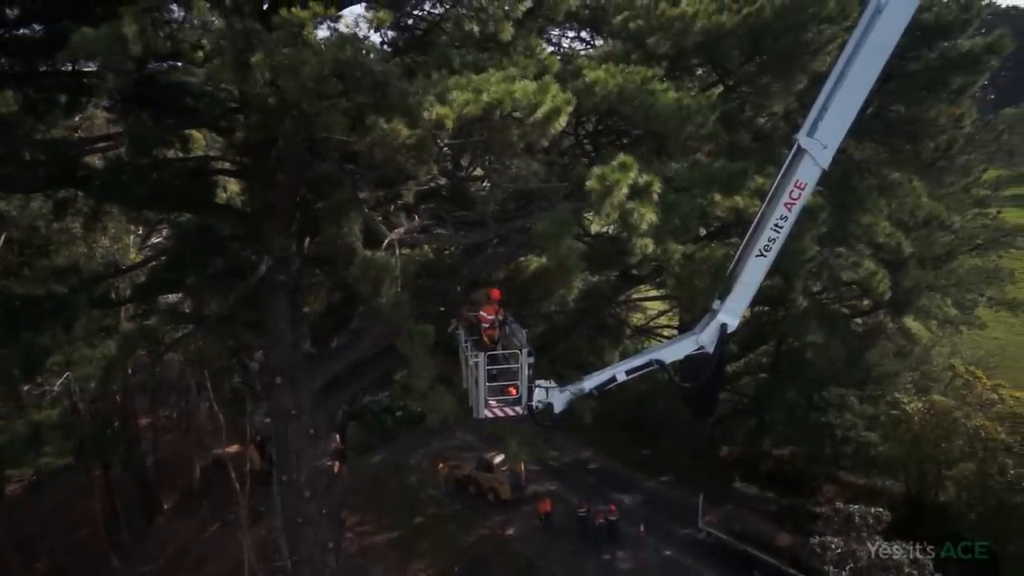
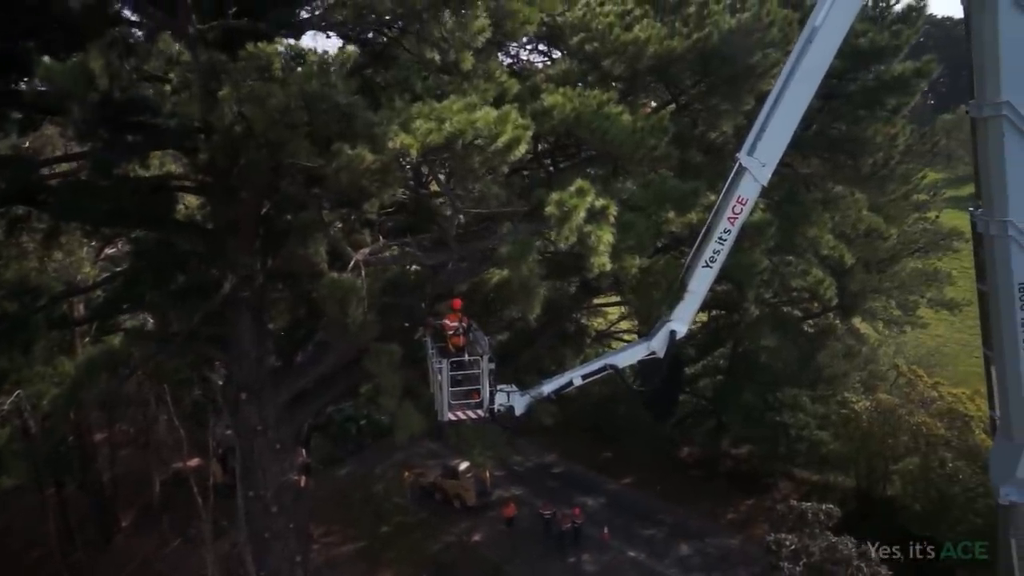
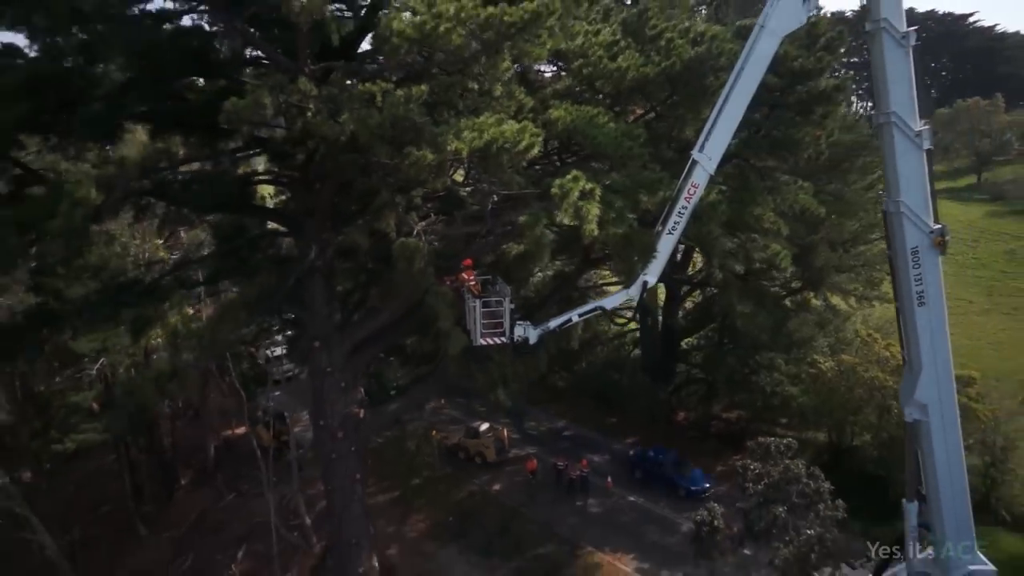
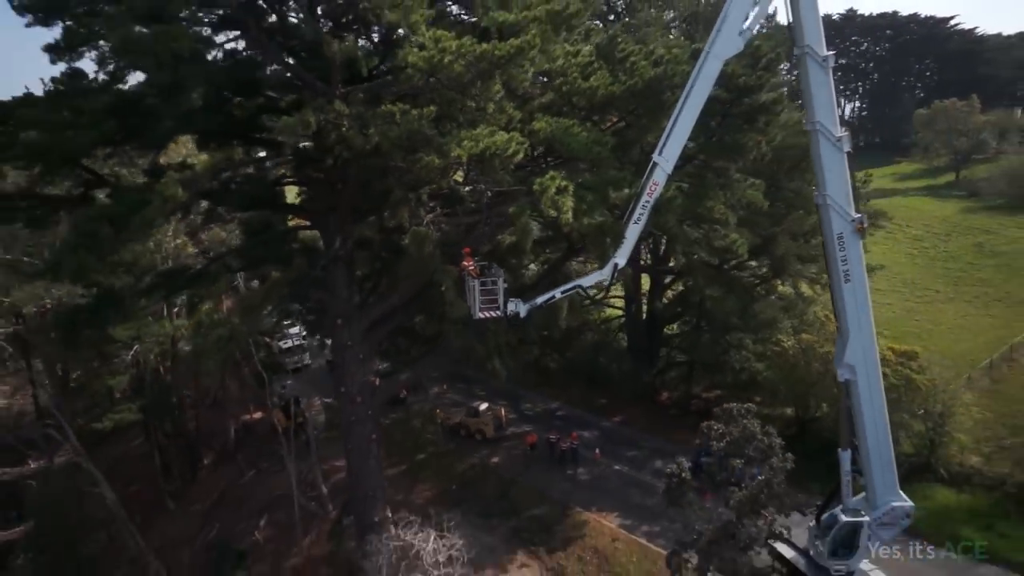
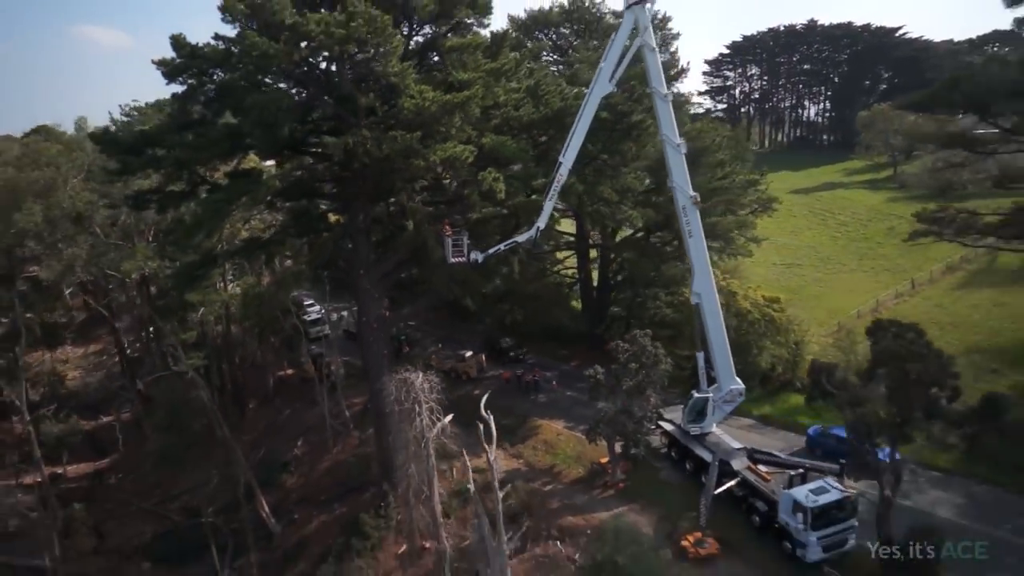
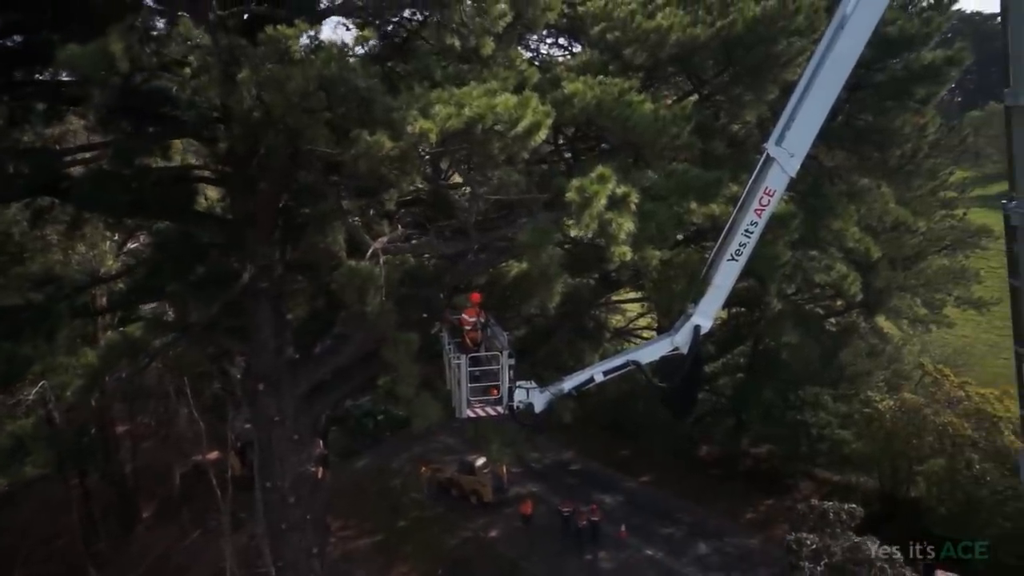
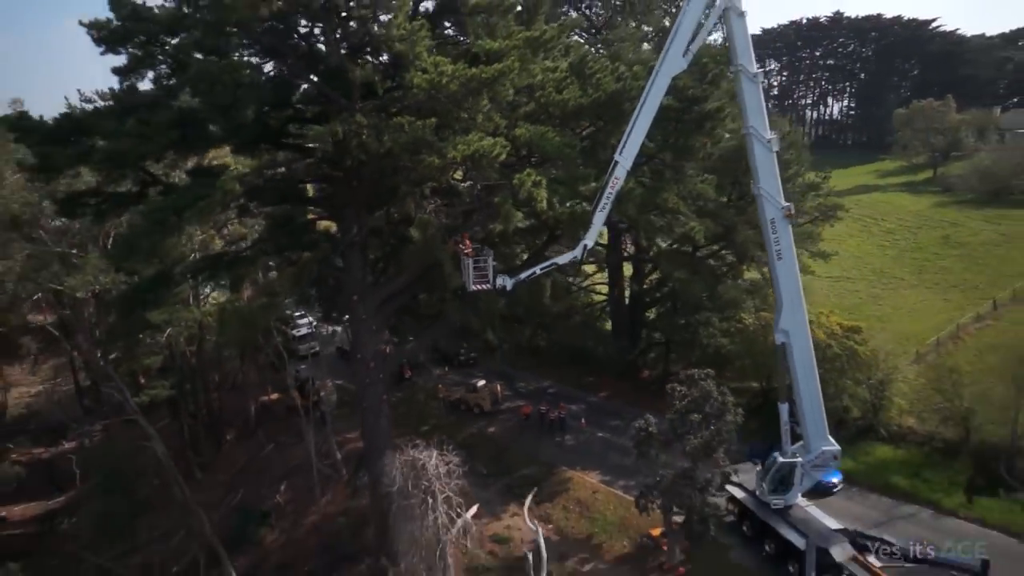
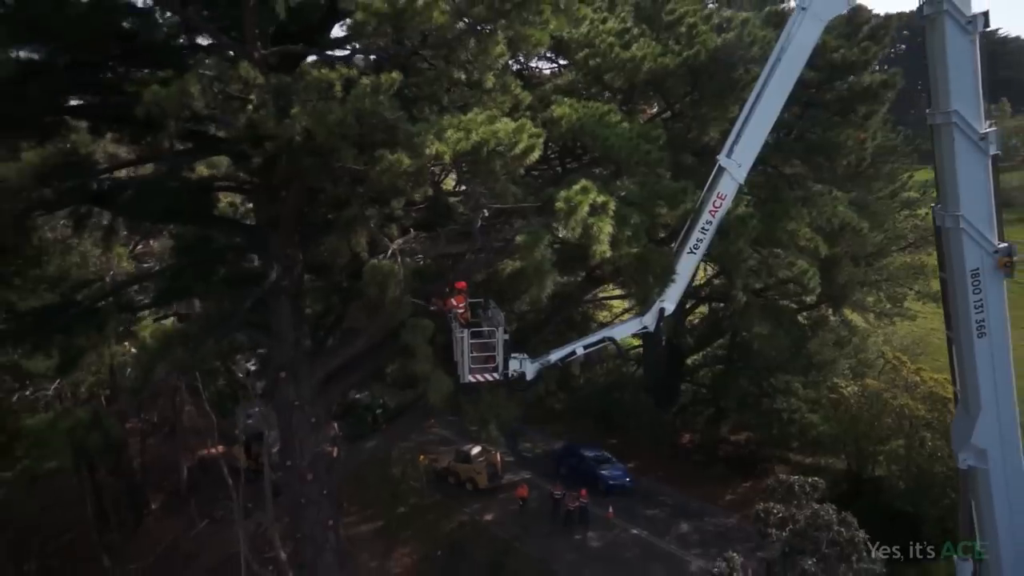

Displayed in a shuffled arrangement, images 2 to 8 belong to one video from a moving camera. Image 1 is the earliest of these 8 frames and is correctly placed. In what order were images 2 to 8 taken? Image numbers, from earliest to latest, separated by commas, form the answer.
6, 2, 8, 3, 4, 7, 5
